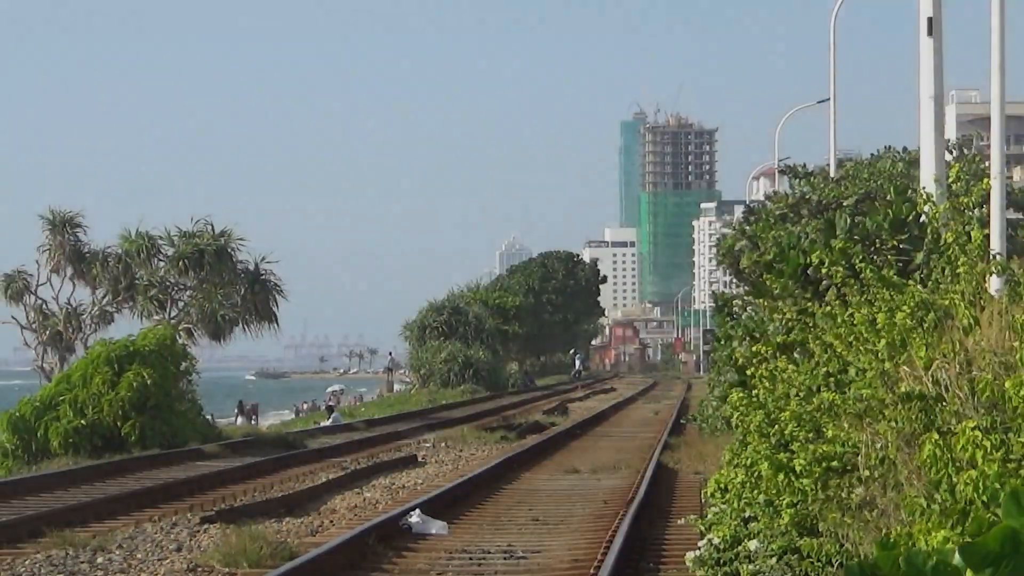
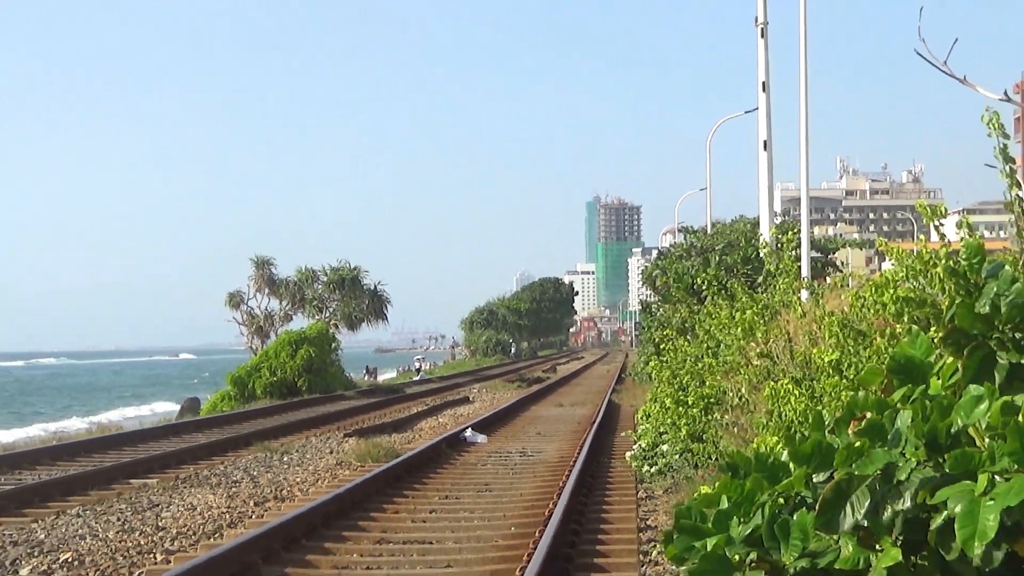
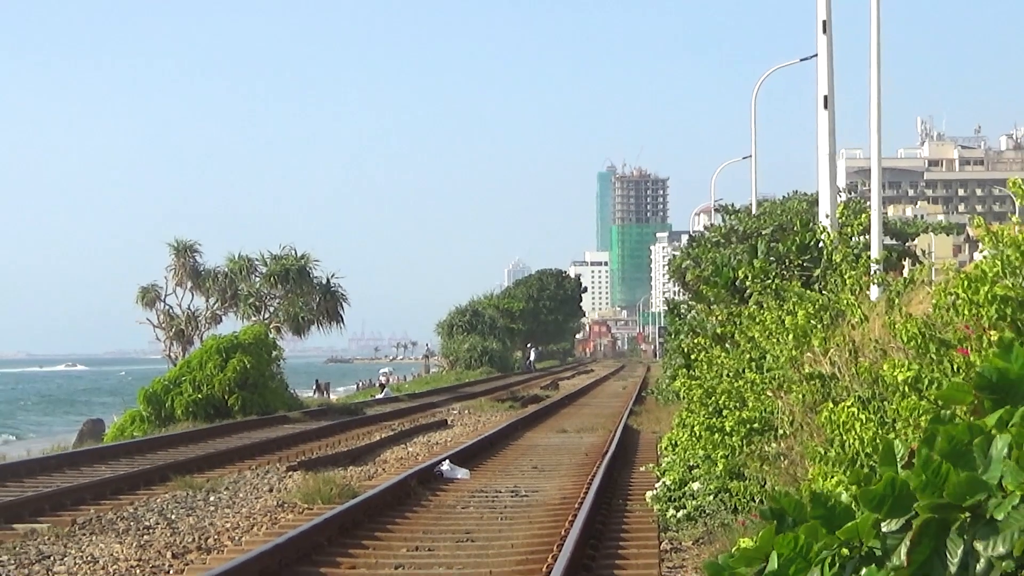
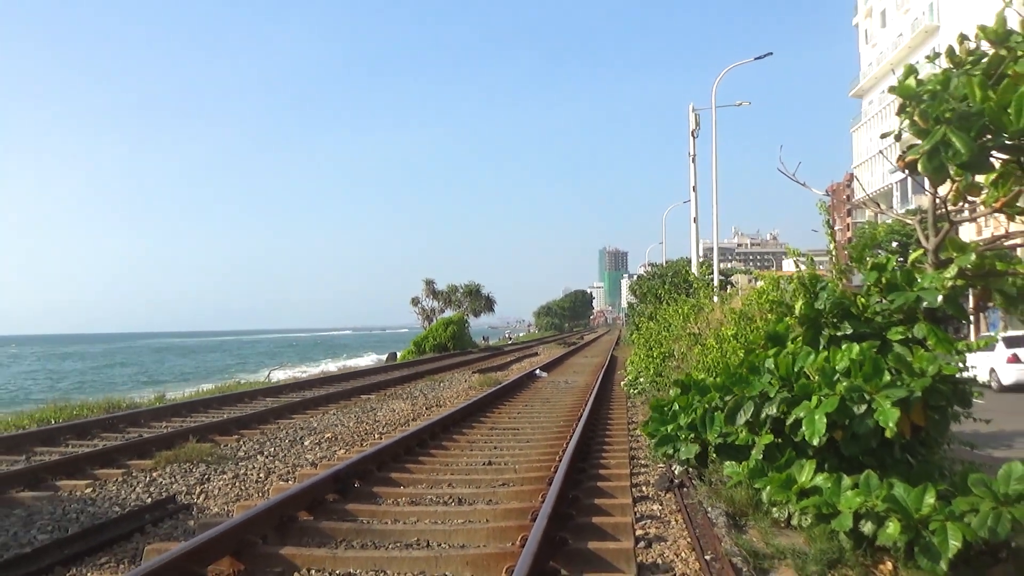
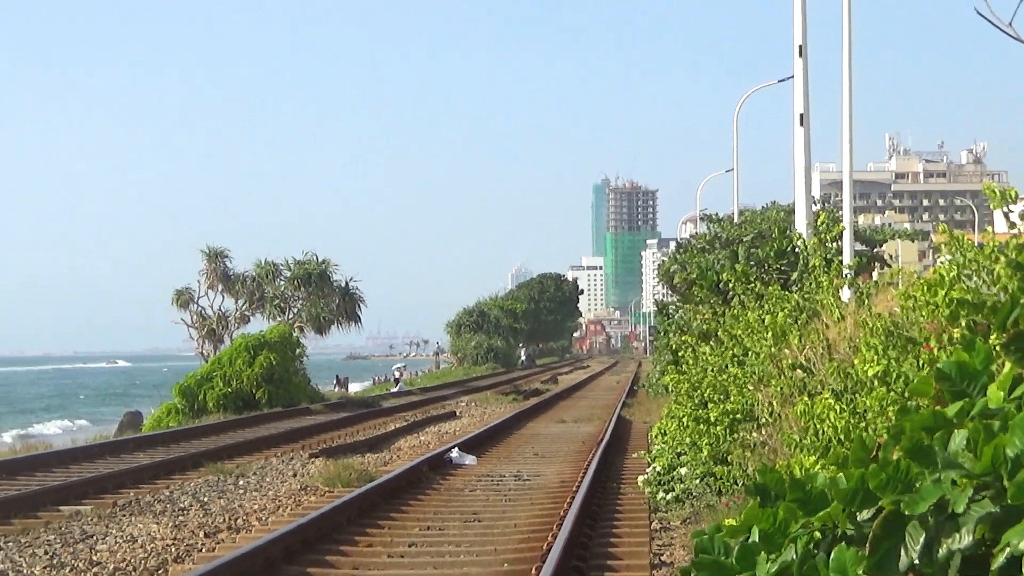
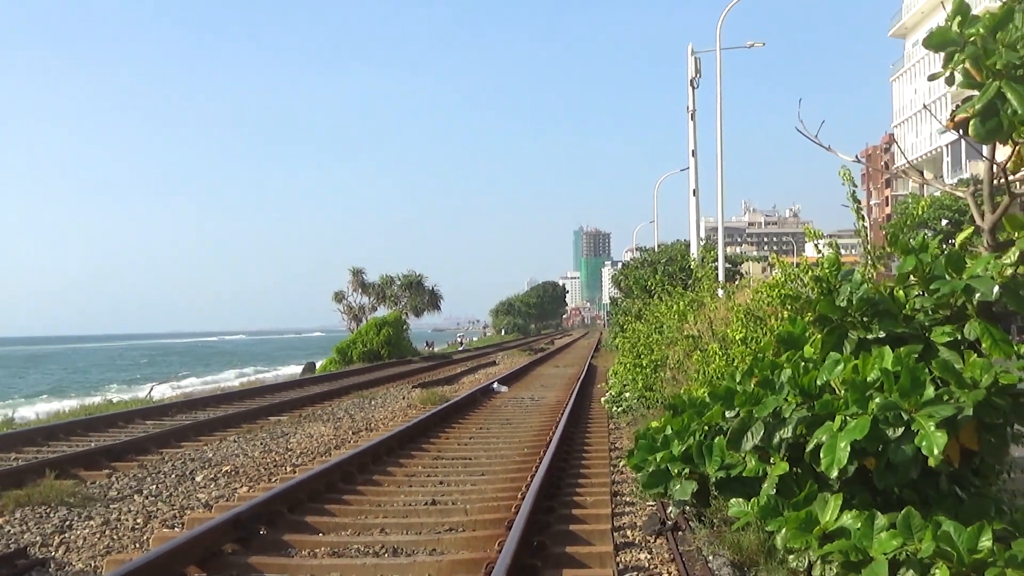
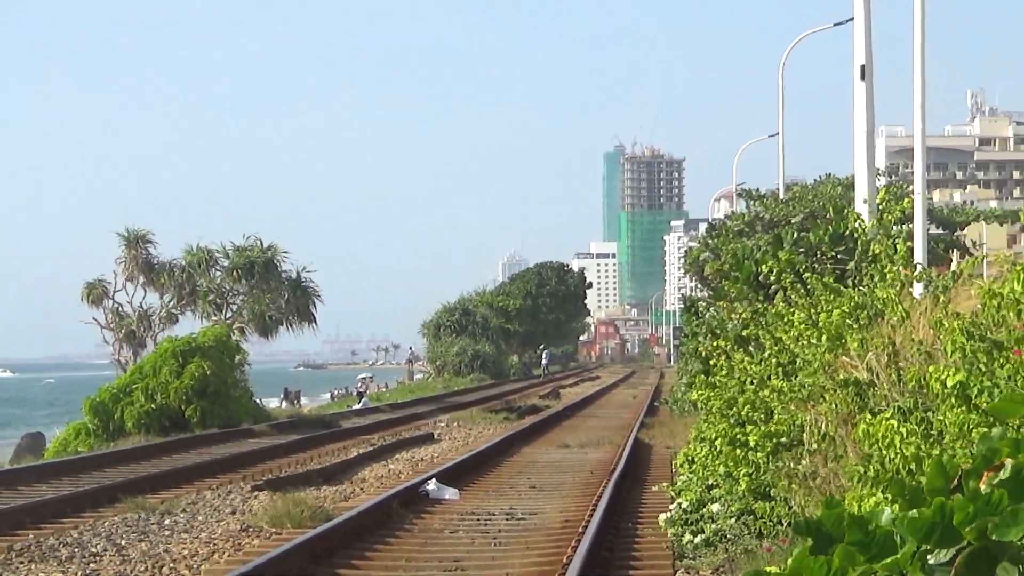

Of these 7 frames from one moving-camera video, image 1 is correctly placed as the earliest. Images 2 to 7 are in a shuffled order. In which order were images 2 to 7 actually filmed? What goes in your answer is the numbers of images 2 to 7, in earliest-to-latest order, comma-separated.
7, 3, 5, 2, 6, 4
